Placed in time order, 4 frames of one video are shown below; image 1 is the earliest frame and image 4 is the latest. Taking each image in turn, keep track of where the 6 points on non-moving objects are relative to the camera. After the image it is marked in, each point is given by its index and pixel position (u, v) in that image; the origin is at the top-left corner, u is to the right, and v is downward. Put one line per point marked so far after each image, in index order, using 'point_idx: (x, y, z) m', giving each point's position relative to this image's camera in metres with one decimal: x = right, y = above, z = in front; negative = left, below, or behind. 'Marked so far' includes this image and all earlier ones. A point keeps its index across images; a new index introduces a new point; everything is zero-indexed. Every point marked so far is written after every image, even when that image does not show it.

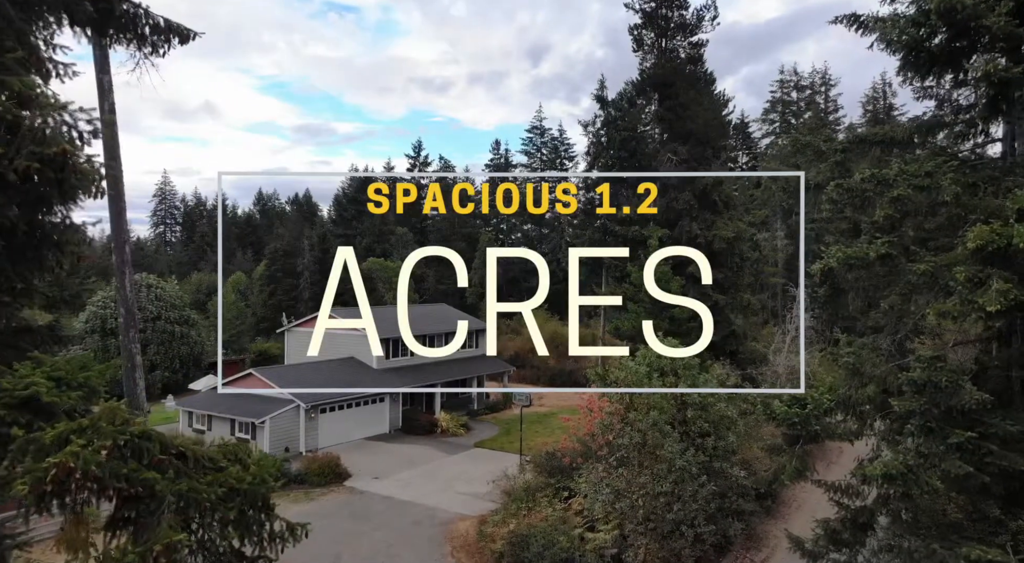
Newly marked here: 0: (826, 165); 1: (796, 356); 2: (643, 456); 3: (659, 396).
0: (+5.0, +1.8, +10.4) m
1: (+8.3, -2.2, +19.3) m
2: (+2.4, -3.2, +12.2) m
3: (+2.8, -2.2, +12.5) m
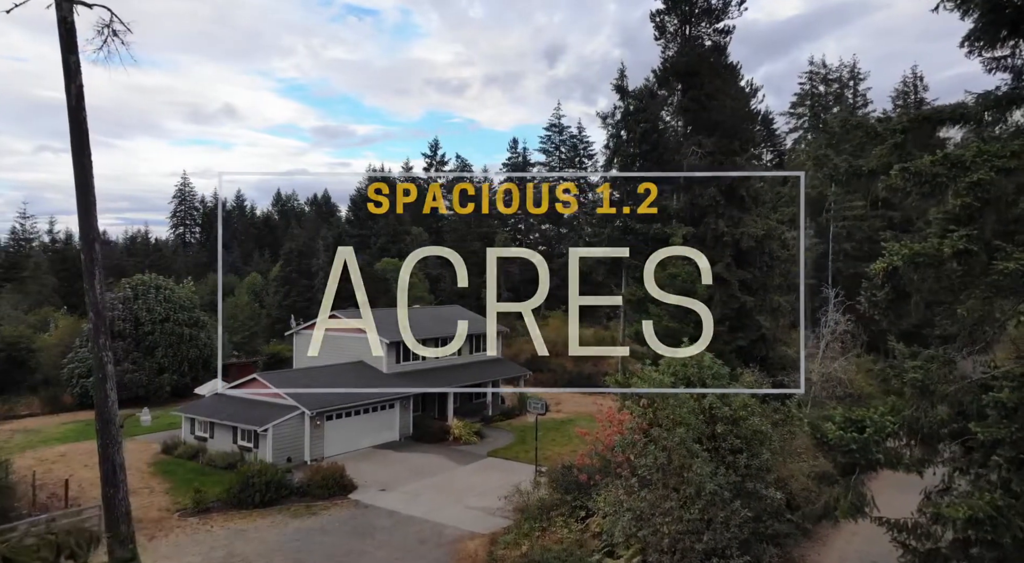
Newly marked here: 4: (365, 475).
0: (+5.1, +1.8, +9.1) m
1: (+8.6, -2.2, +17.9) m
2: (+2.6, -3.3, +11.0) m
3: (+3.0, -2.2, +11.3) m
4: (-4.4, -5.8, +19.6) m
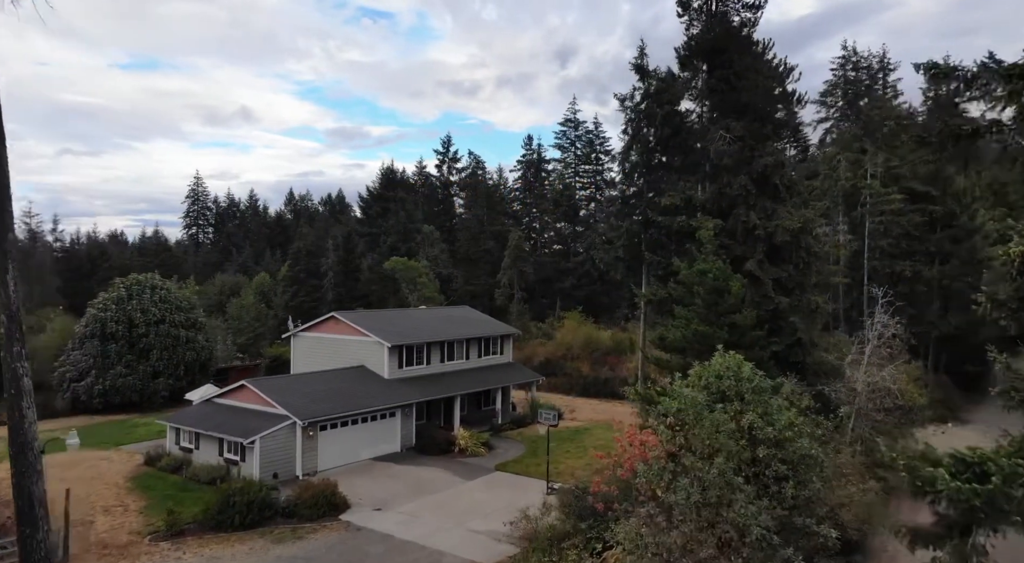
0: (+5.1, +1.9, +7.3) m
1: (+8.8, -2.1, +15.9) m
2: (+2.6, -3.2, +9.1) m
3: (+3.0, -2.1, +9.4) m
4: (-4.1, -5.7, +18.0) m
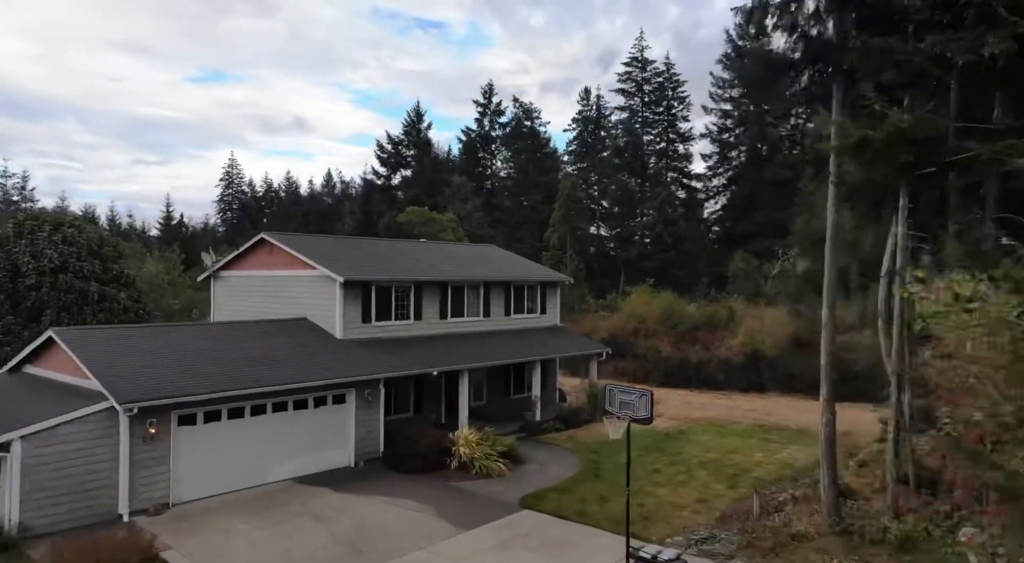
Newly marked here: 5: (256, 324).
0: (+4.6, +4.2, -2.9) m
1: (+9.1, +0.2, +5.3) m
2: (+2.3, -0.9, -0.9) m
3: (+2.7, +0.2, -0.6) m
4: (-3.6, -3.5, +8.4) m
5: (-5.1, -0.9, +13.4) m
